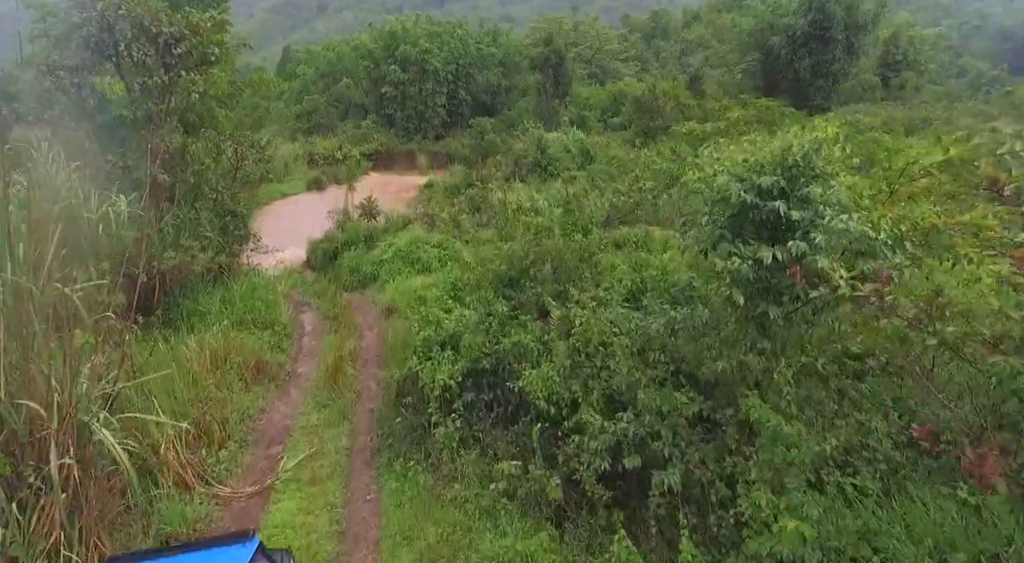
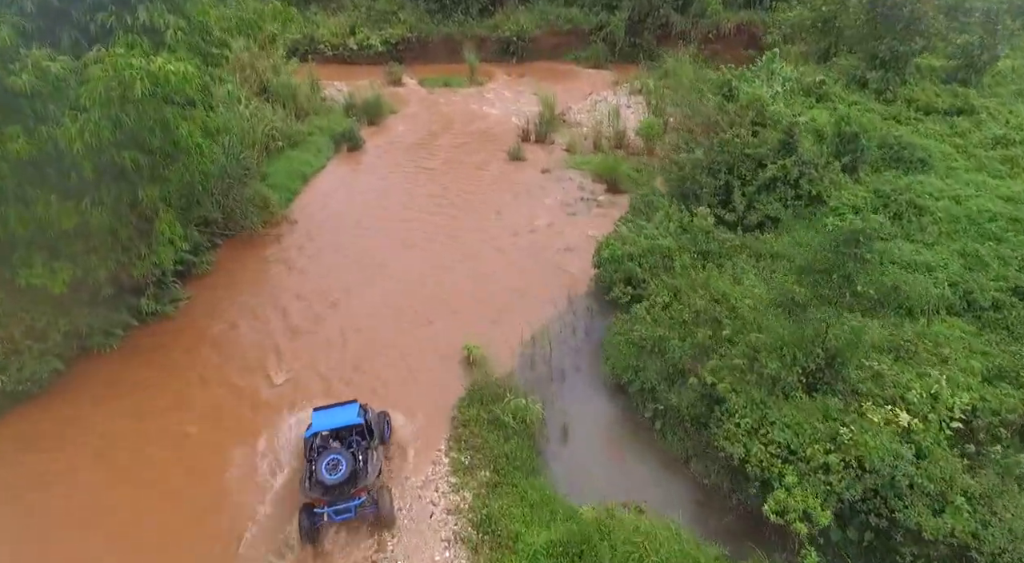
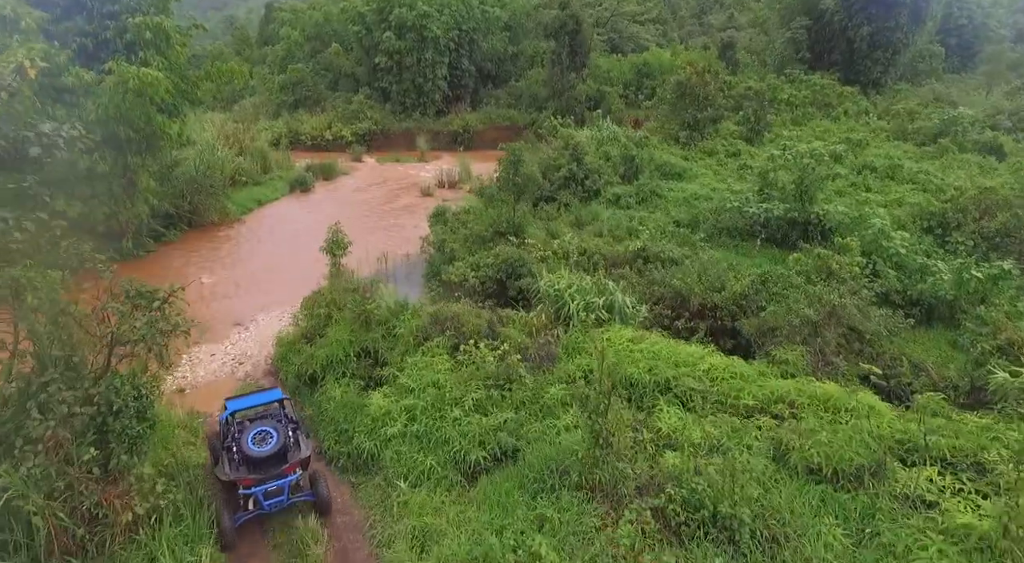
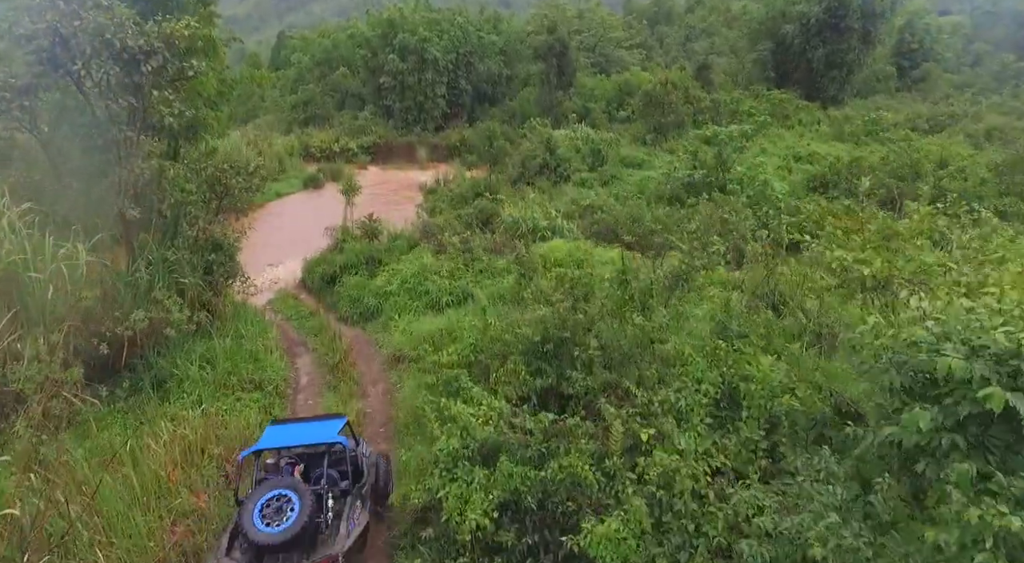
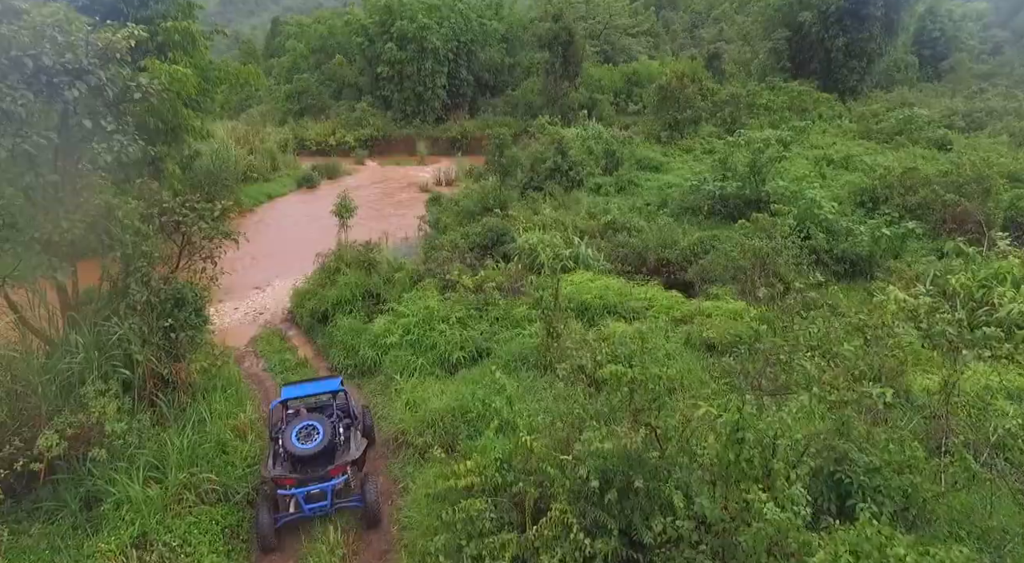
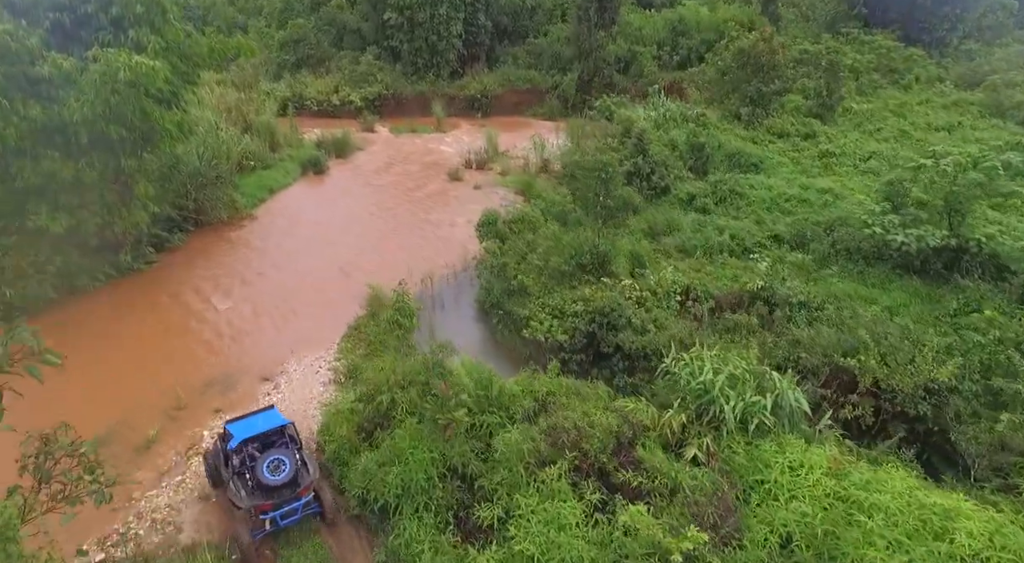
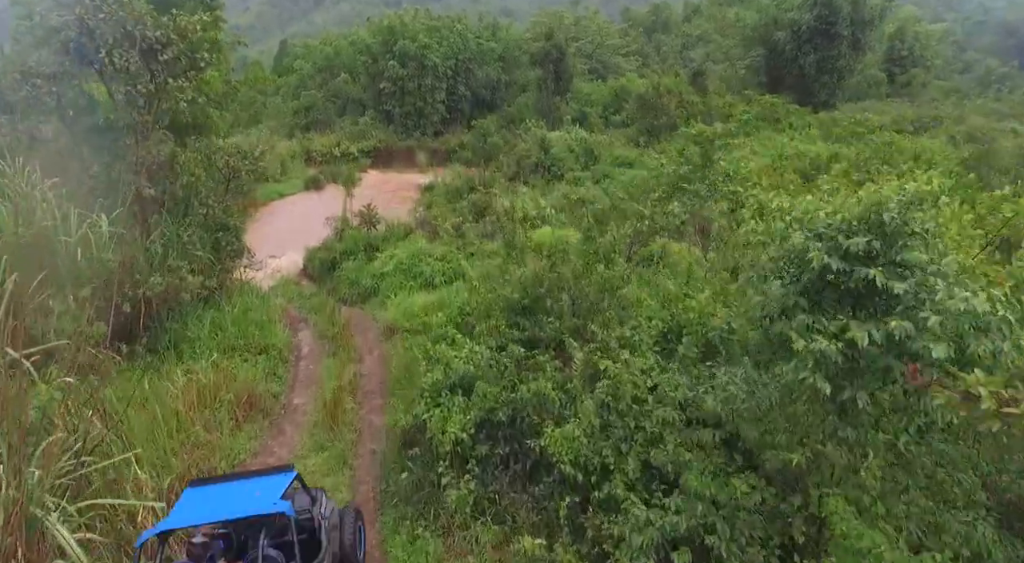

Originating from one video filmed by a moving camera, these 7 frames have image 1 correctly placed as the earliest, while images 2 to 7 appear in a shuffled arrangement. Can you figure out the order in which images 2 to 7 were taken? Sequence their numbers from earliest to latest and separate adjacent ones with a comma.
7, 4, 5, 3, 6, 2
